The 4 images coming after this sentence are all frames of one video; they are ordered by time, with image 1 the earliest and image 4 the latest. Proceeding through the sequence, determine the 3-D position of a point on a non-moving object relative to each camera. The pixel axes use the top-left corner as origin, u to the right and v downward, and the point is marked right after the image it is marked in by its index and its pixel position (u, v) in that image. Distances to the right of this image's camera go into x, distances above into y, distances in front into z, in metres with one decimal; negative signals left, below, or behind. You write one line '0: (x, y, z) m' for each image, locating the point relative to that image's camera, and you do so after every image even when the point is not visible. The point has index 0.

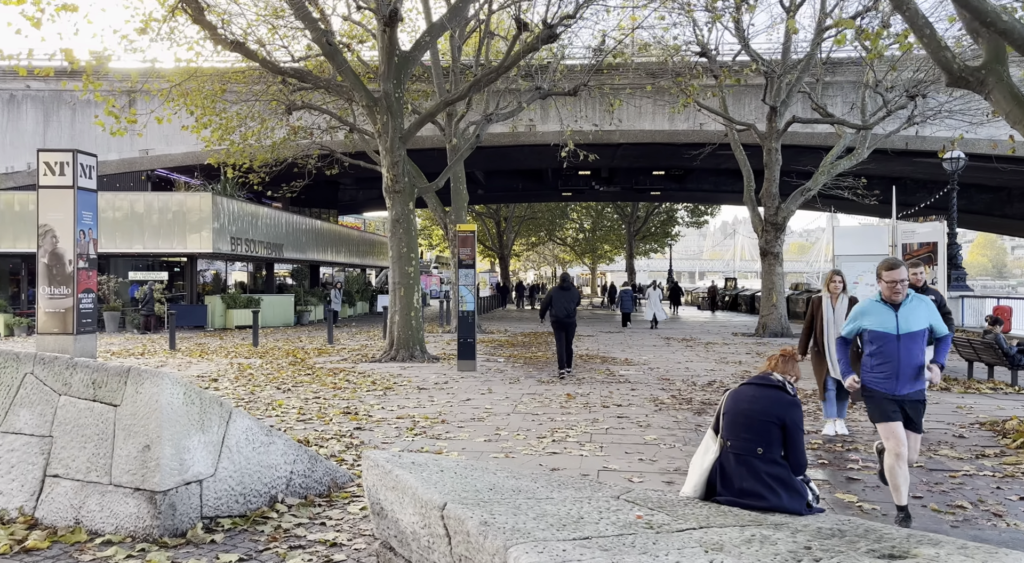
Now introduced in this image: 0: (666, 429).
0: (+1.4, -1.3, +7.1) m
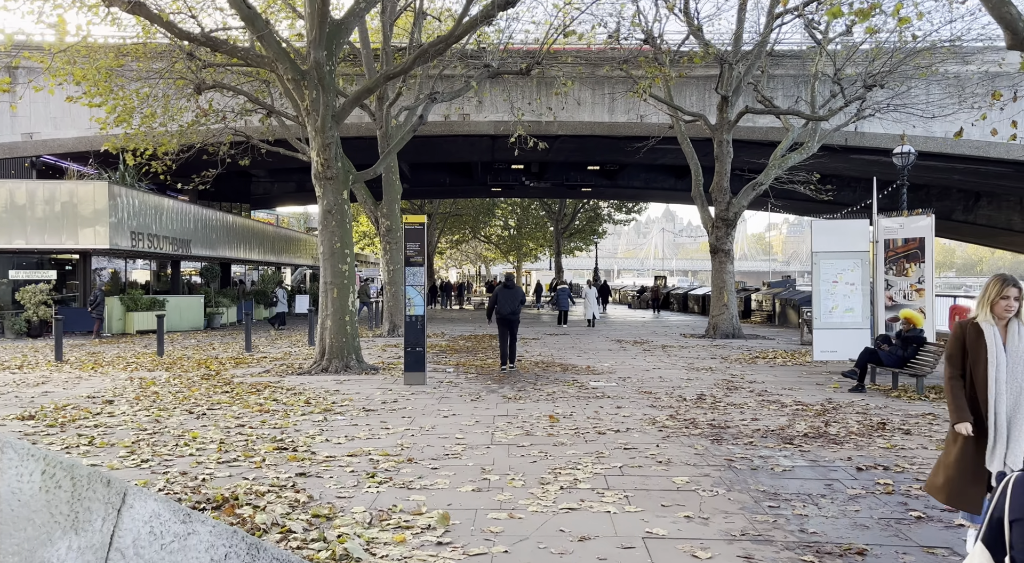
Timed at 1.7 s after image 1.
0: (+1.3, -1.4, +5.7) m
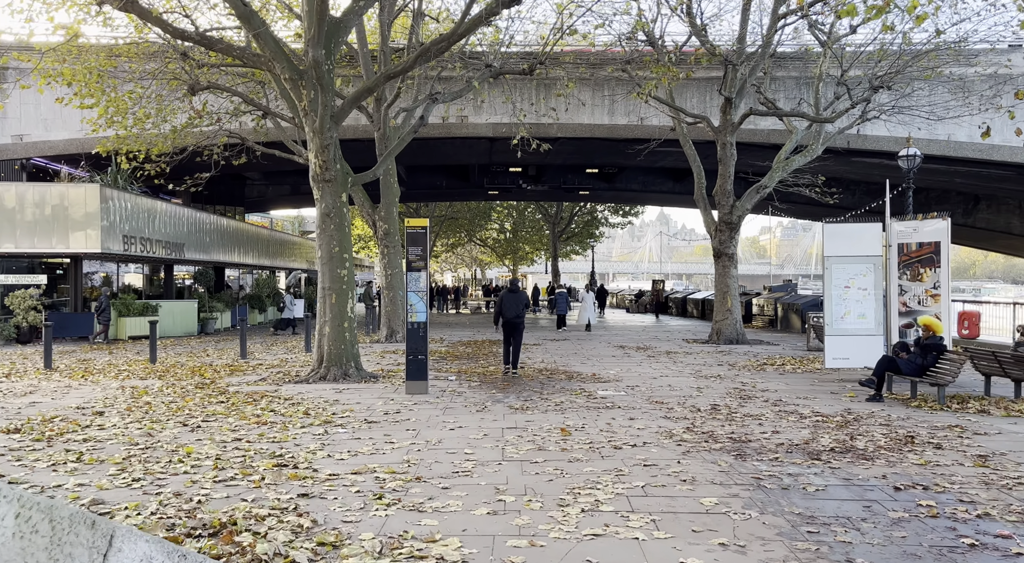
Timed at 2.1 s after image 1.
0: (+1.4, -1.4, +5.4) m
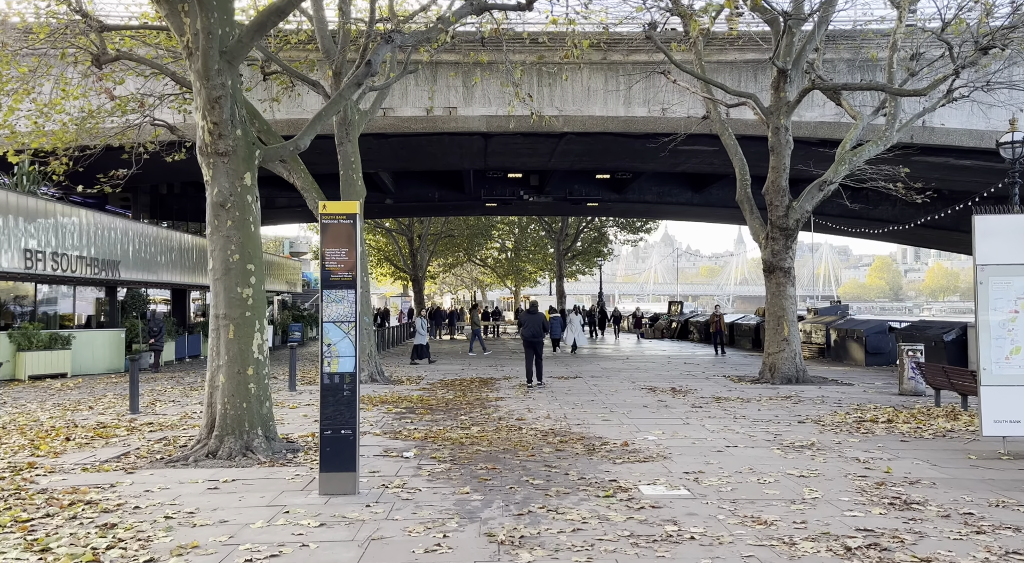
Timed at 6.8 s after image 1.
0: (+1.3, -1.5, +1.3) m
